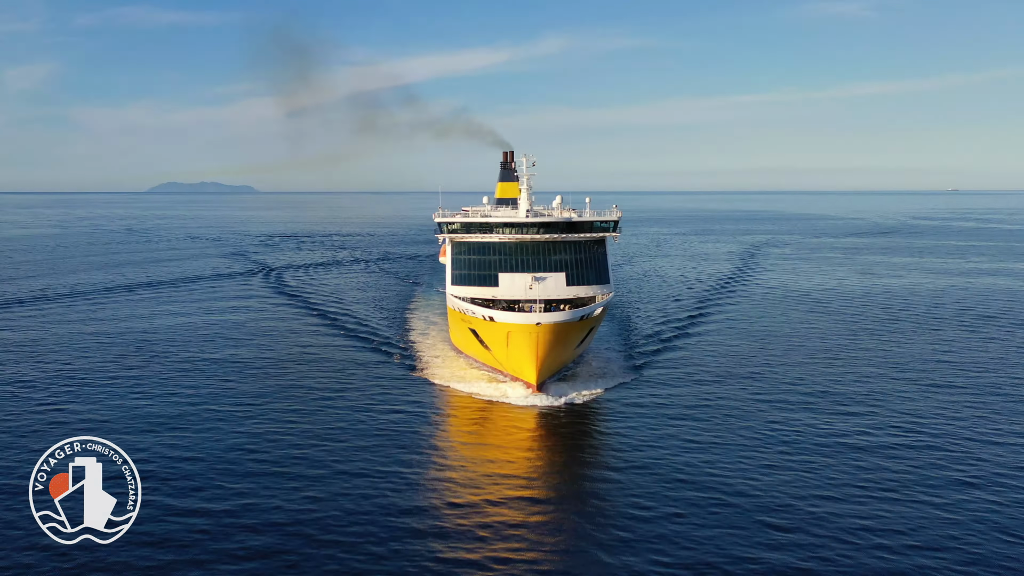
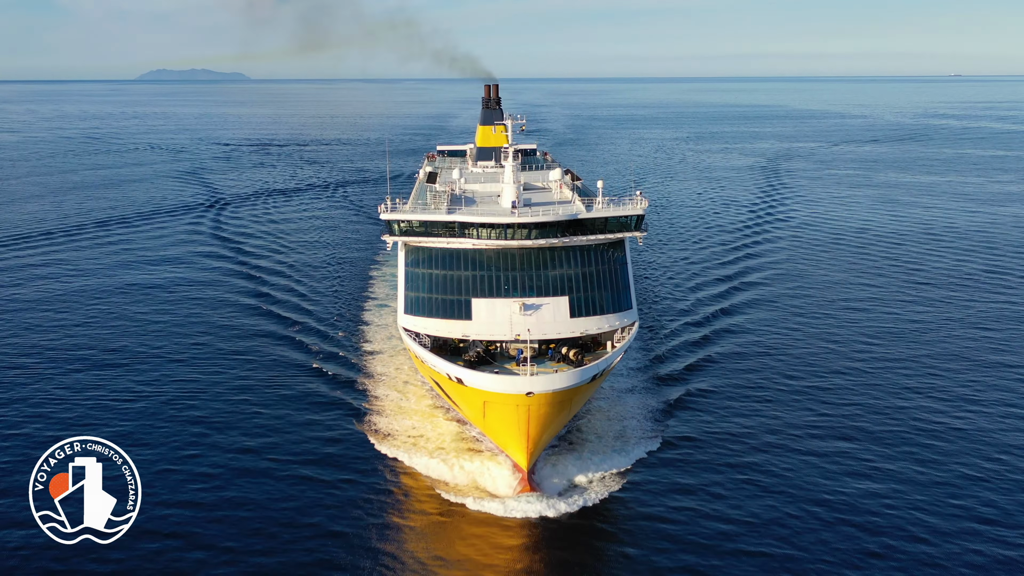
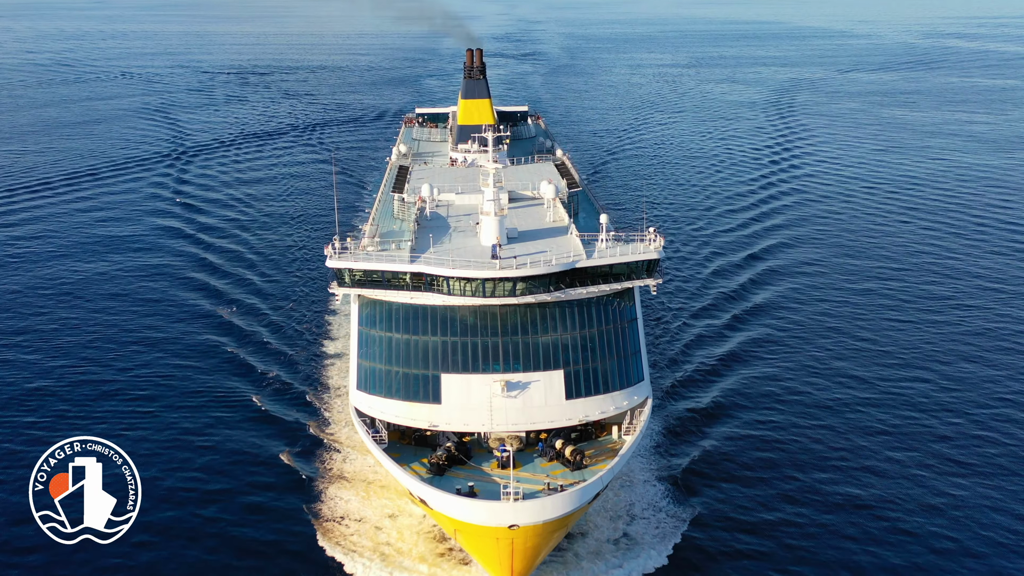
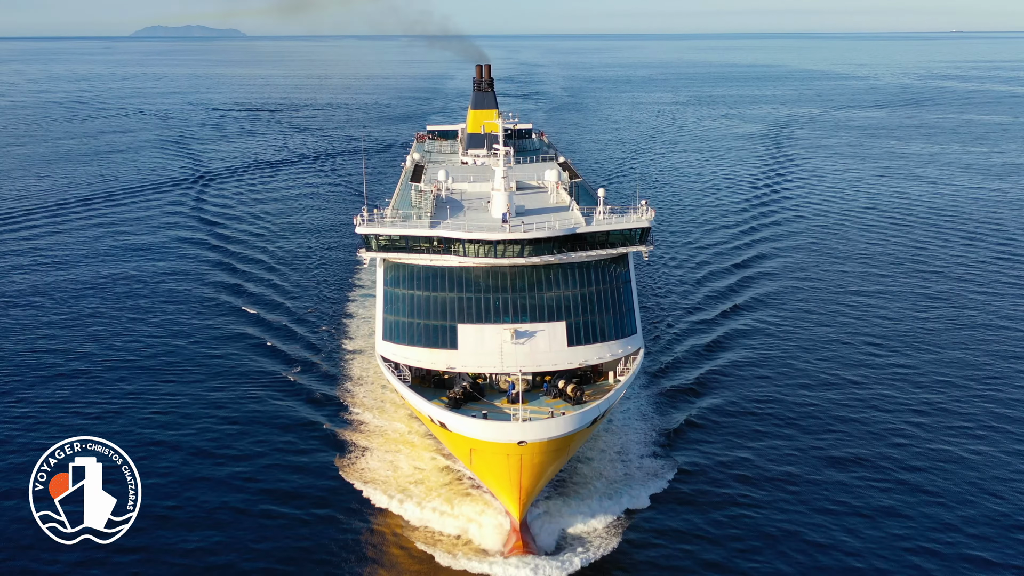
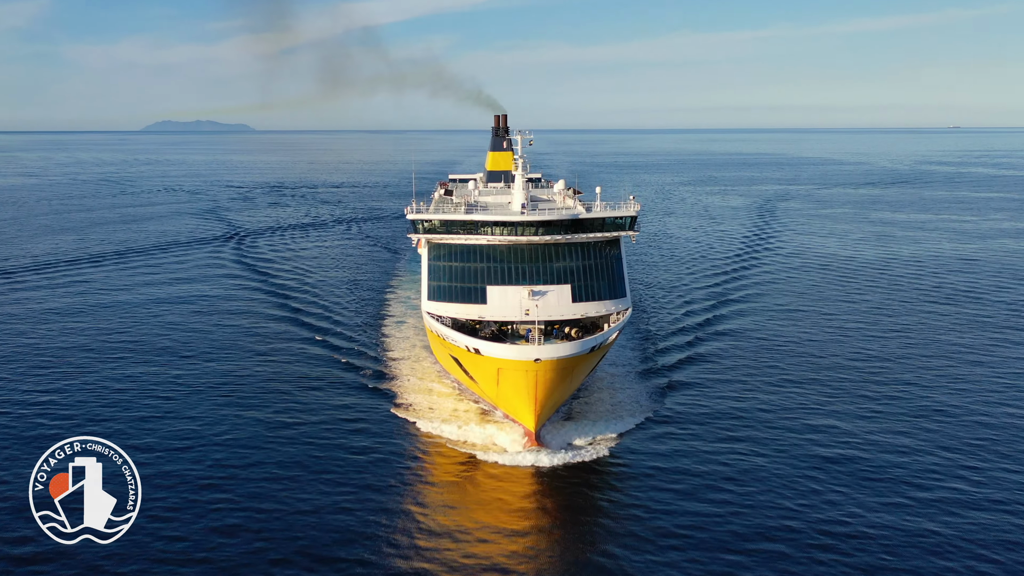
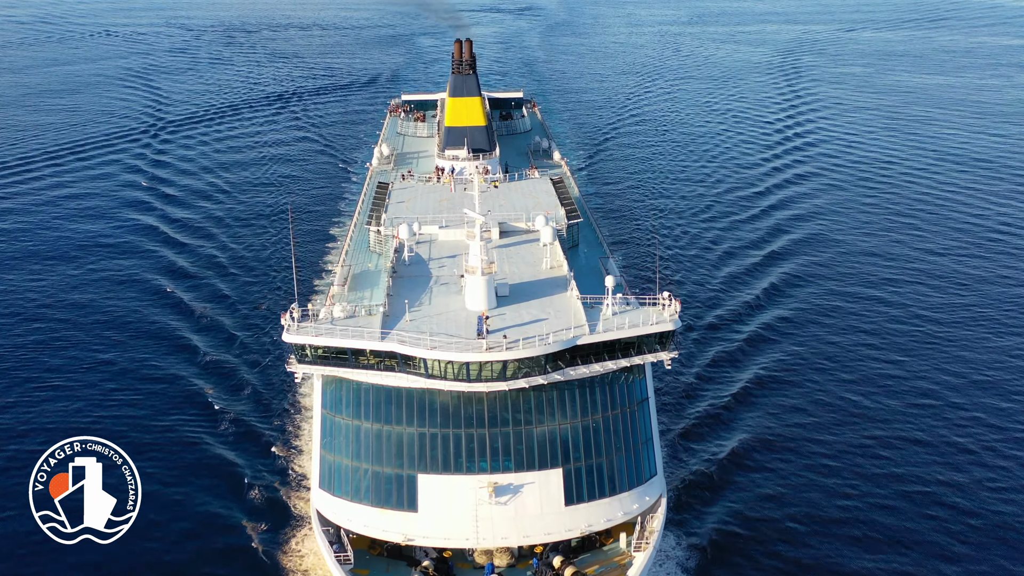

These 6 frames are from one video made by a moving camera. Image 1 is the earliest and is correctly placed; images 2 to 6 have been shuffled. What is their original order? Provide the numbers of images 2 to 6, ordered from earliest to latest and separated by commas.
5, 2, 4, 3, 6
